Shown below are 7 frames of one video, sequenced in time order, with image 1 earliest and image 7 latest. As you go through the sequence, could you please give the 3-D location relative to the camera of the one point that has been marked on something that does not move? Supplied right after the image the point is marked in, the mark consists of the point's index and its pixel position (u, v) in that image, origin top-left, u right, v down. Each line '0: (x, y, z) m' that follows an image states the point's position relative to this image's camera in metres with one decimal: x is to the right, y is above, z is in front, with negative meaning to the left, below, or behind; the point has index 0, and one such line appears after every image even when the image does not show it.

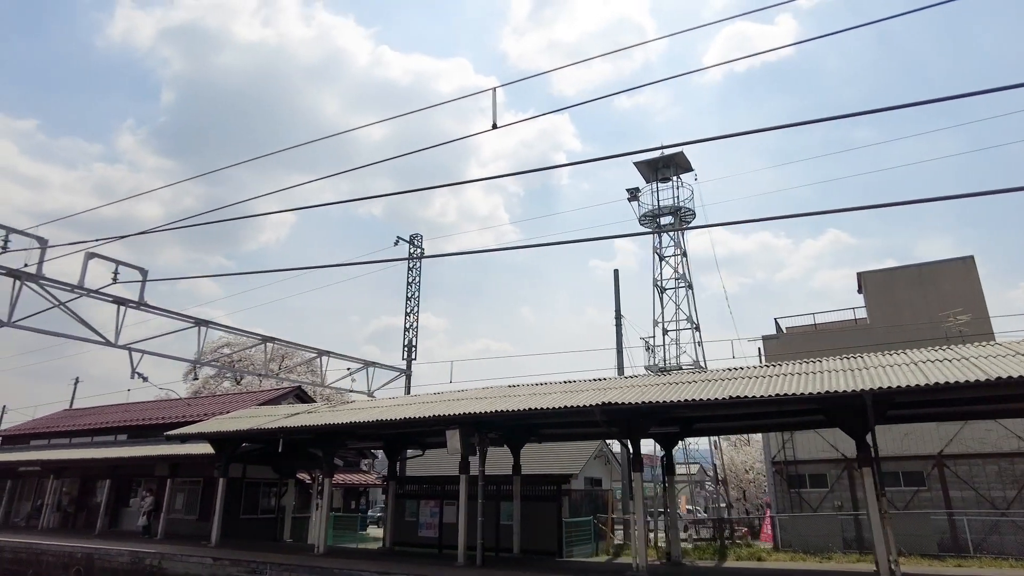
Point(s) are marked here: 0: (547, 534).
0: (+0.7, -4.8, +12.7) m
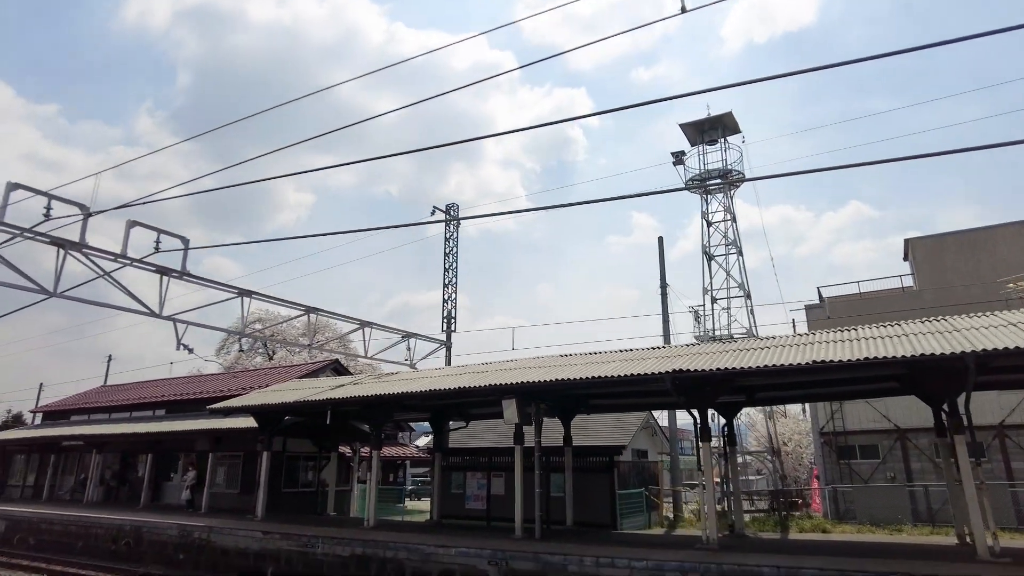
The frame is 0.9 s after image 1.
0: (+1.7, -4.1, +12.3) m
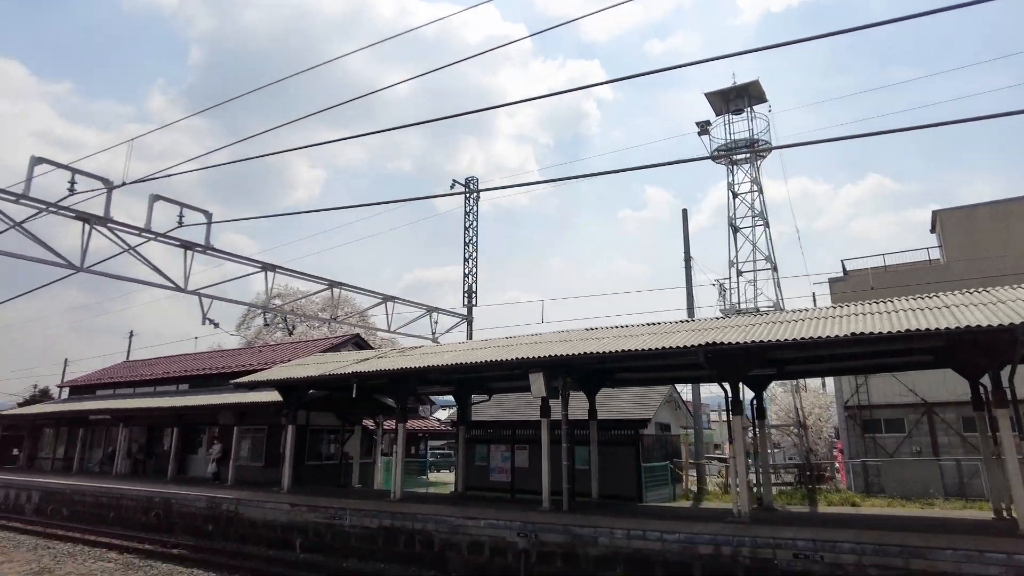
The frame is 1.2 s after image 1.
0: (+2.2, -3.6, +12.3) m
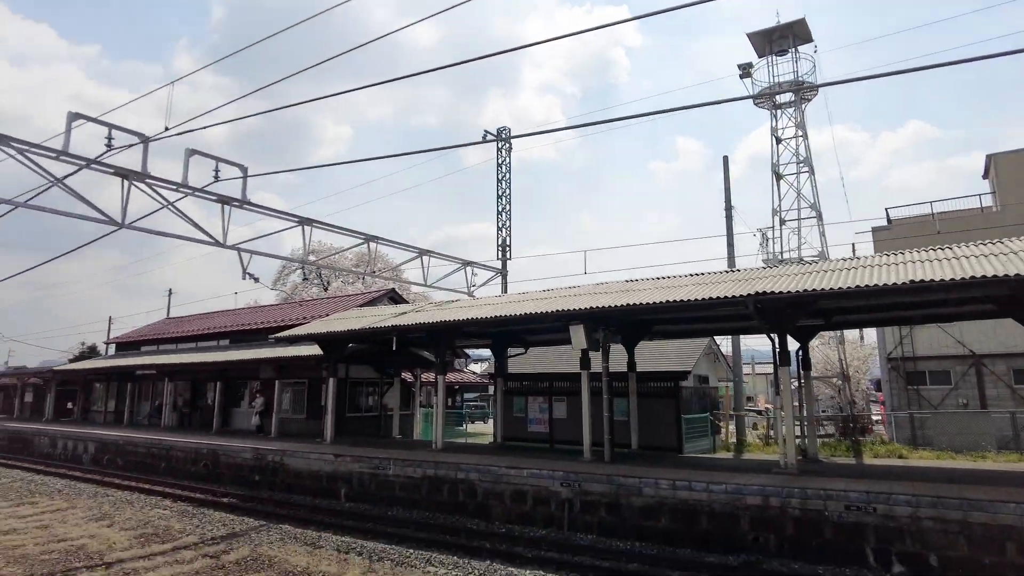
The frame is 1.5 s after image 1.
0: (+2.9, -2.7, +12.2) m
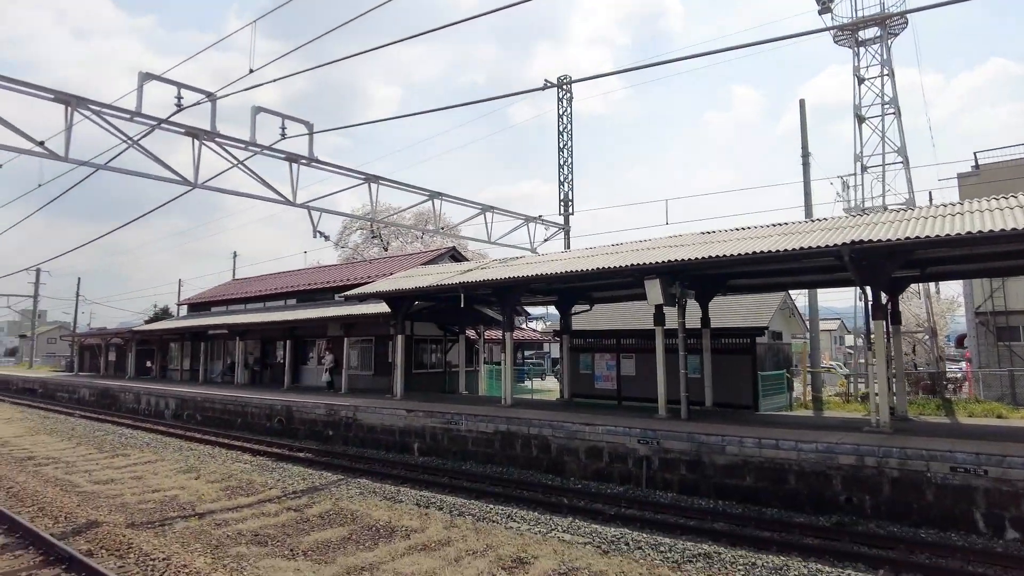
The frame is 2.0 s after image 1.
0: (+4.2, -1.8, +11.8) m
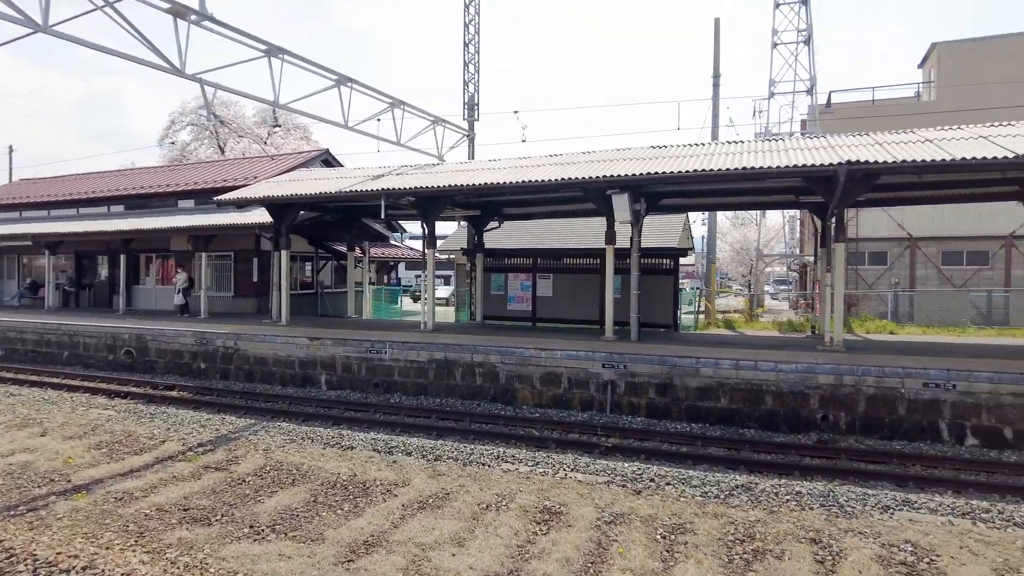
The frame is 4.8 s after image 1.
0: (+2.8, -0.3, +11.7) m
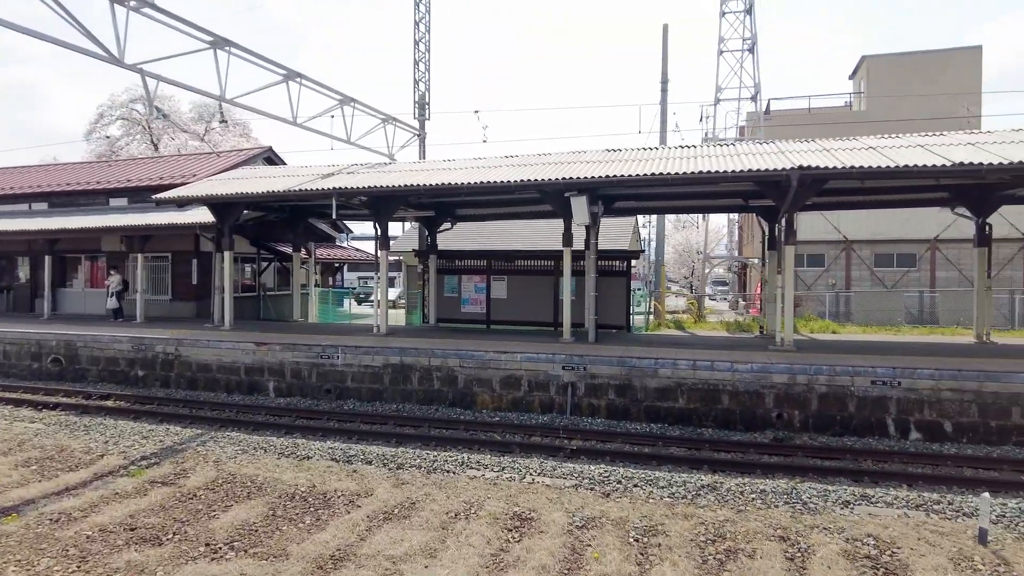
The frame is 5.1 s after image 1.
0: (+2.0, -0.4, +11.8) m
